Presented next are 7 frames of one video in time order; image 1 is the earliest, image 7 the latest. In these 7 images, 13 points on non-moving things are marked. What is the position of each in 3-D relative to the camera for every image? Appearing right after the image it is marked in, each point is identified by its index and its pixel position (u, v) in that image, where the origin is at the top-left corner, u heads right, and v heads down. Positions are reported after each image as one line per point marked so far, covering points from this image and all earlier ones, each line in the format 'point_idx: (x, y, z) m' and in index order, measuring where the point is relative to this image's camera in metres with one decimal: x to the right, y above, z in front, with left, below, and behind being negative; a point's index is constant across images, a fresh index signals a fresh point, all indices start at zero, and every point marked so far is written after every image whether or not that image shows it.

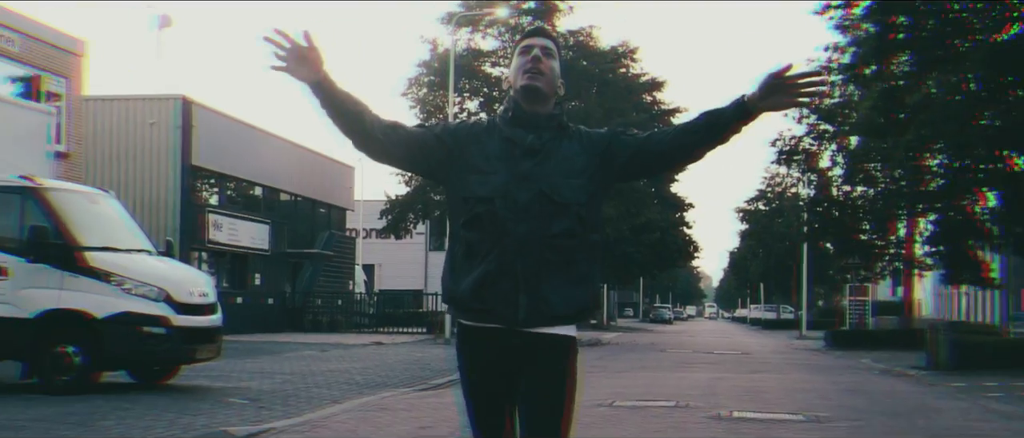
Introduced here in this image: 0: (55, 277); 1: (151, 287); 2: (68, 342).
0: (-4.5, -0.6, +11.7) m
1: (-3.6, -0.7, +11.8) m
2: (-4.4, -1.2, +11.7) m
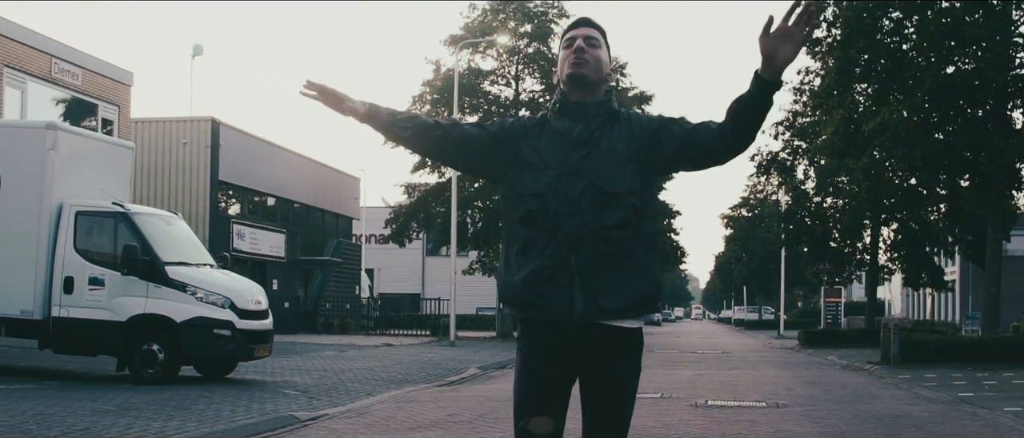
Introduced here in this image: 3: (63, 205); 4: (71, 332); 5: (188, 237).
0: (-4.4, -0.8, +14.0) m
1: (-3.5, -0.9, +14.1) m
2: (-4.2, -1.5, +14.0) m
3: (-5.4, +0.2, +14.3) m
4: (-5.2, -1.3, +14.0) m
5: (-4.2, -0.2, +15.1) m
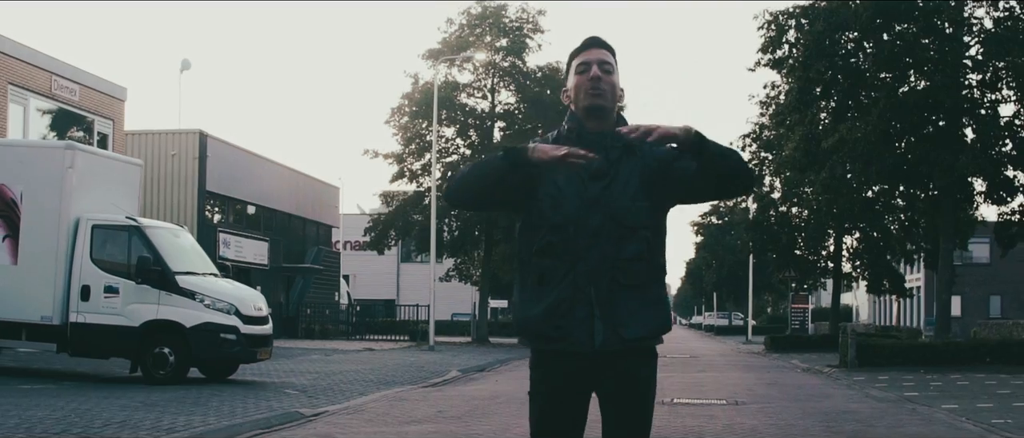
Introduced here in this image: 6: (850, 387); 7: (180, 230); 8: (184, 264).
0: (-4.6, -1.0, +15.1) m
1: (-3.7, -1.1, +15.3) m
2: (-4.5, -1.6, +15.1) m
3: (-5.7, 0.0, +15.4) m
4: (-5.5, -1.5, +15.1) m
5: (-4.4, -0.4, +16.3) m
6: (+5.4, -2.7, +18.9) m
7: (-4.6, -0.2, +16.3) m
8: (-4.3, -0.6, +15.7) m
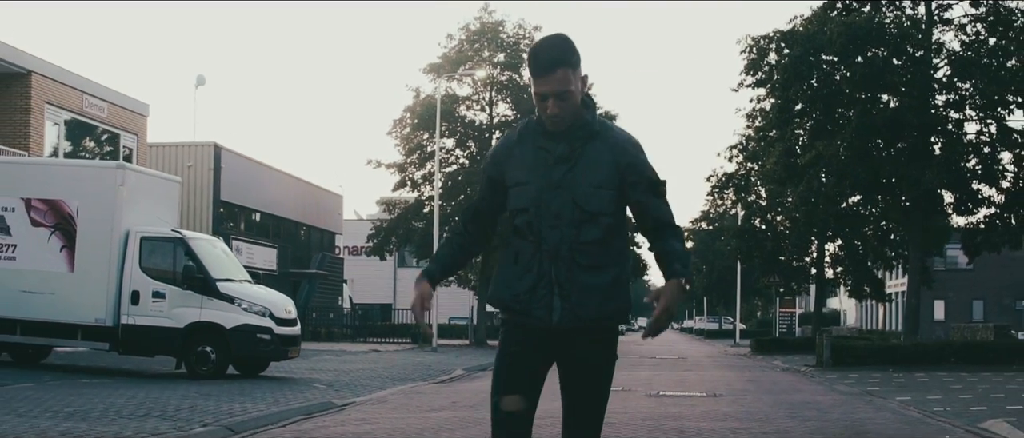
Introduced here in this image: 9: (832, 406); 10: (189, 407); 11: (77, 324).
0: (-4.5, -1.2, +16.9) m
1: (-3.6, -1.3, +17.1) m
2: (-4.4, -1.8, +17.0) m
3: (-5.6, -0.2, +17.3) m
4: (-5.4, -1.7, +16.9) m
5: (-4.4, -0.6, +18.1) m
6: (+5.4, -2.9, +20.8) m
7: (-4.5, -0.3, +18.1) m
8: (-4.3, -0.8, +17.5) m
9: (+4.0, -2.3, +14.7) m
10: (-3.4, -2.0, +12.3) m
11: (-6.3, -1.5, +17.1) m
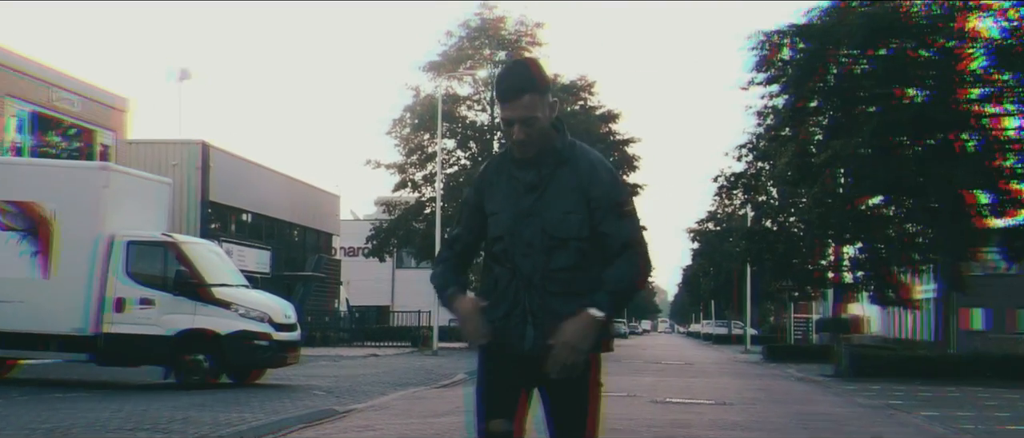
0: (-4.5, -1.2, +16.3) m
1: (-3.6, -1.3, +16.5) m
2: (-4.3, -1.8, +16.3) m
3: (-5.5, -0.2, +16.6) m
4: (-5.3, -1.7, +16.3) m
5: (-4.3, -0.6, +17.5) m
6: (+5.5, -3.0, +20.2) m
7: (-4.5, -0.4, +17.5) m
8: (-4.2, -0.8, +16.9) m
9: (+4.1, -2.4, +14.1) m
10: (-3.3, -2.0, +11.7) m
11: (-6.2, -1.6, +16.5) m
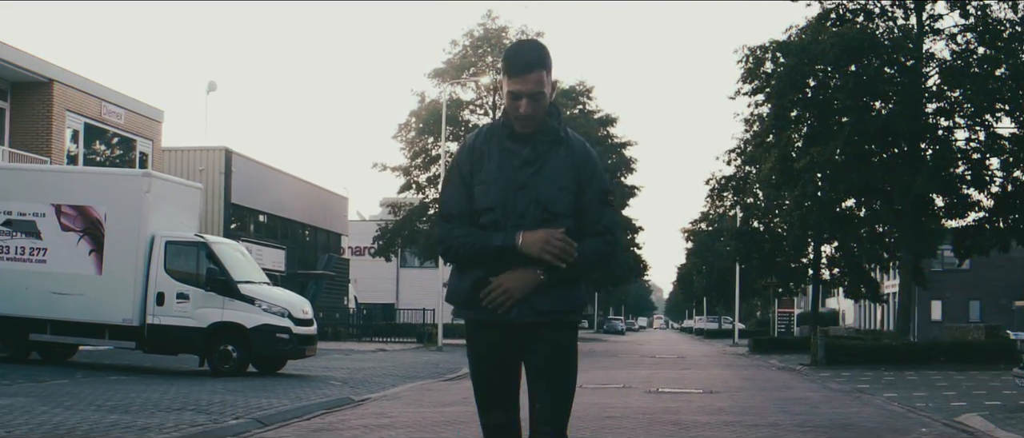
0: (-4.4, -1.2, +17.8) m
1: (-3.5, -1.4, +18.0) m
2: (-4.3, -1.9, +17.8) m
3: (-5.5, -0.3, +18.2) m
4: (-5.3, -1.8, +17.8) m
5: (-4.3, -0.7, +19.0) m
6: (+5.5, -3.0, +21.7) m
7: (-4.4, -0.4, +19.0) m
8: (-4.2, -0.9, +18.4) m
9: (+4.1, -2.4, +15.6) m
10: (-3.3, -2.1, +13.2) m
11: (-6.2, -1.6, +18.0) m
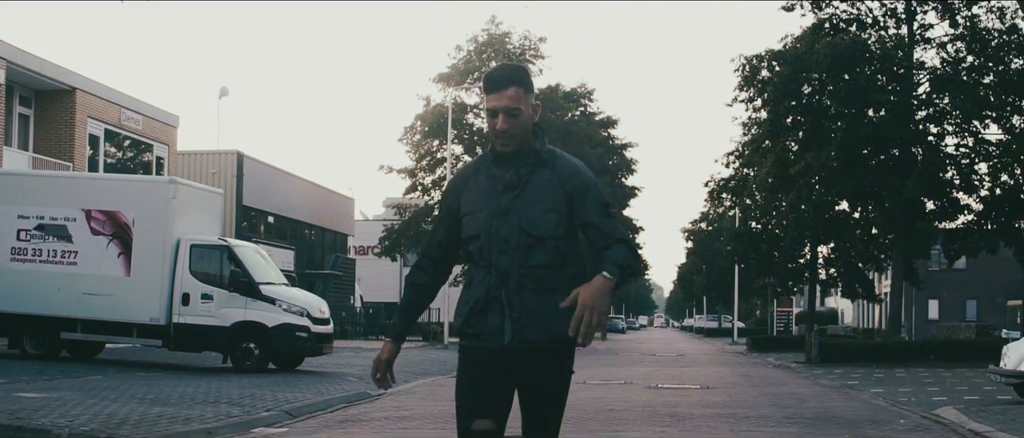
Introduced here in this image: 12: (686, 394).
0: (-4.3, -1.3, +18.8) m
1: (-3.4, -1.4, +19.0) m
2: (-4.2, -2.0, +18.8) m
3: (-5.4, -0.3, +19.1) m
4: (-5.2, -1.8, +18.8) m
5: (-4.2, -0.7, +20.0) m
6: (+5.7, -3.1, +22.7) m
7: (-4.3, -0.5, +20.0) m
8: (-4.1, -0.9, +19.4) m
9: (+4.2, -2.5, +16.6) m
10: (-3.2, -2.1, +14.2) m
11: (-6.1, -1.7, +19.0) m
12: (+2.5, -2.5, +16.7) m
